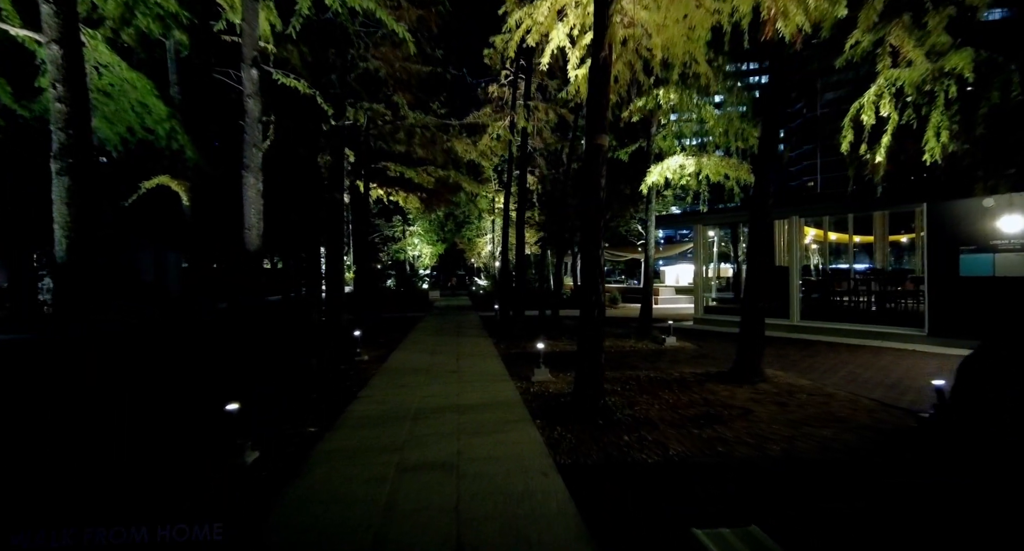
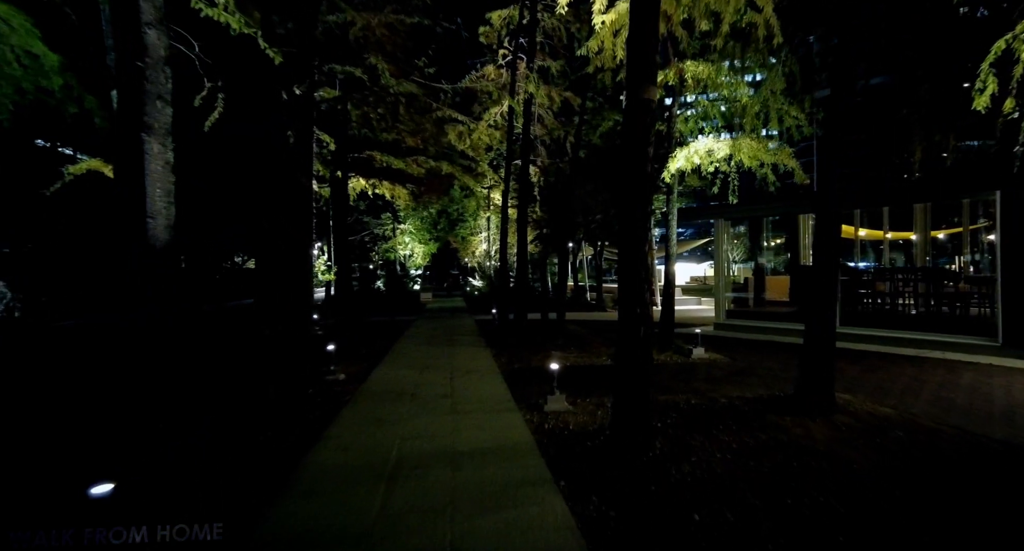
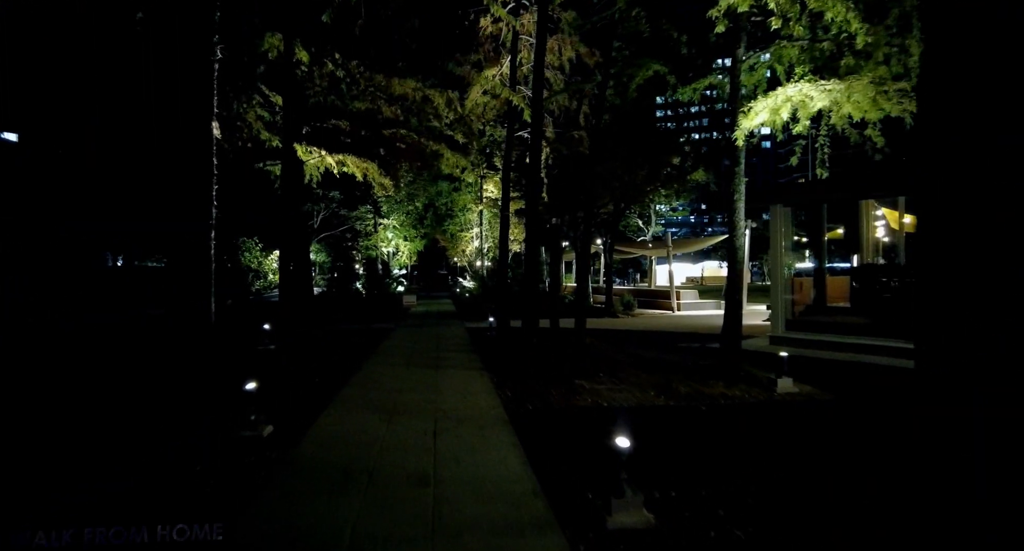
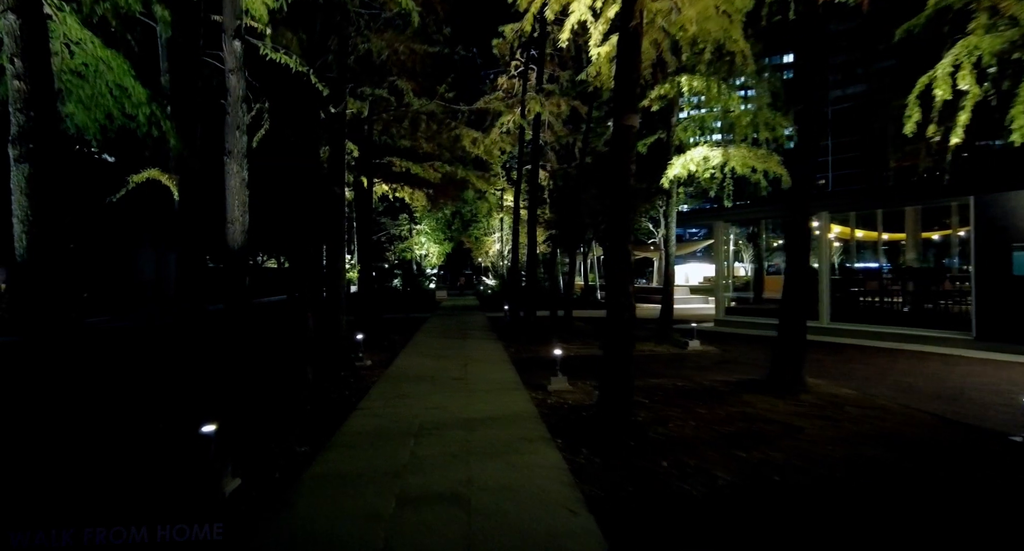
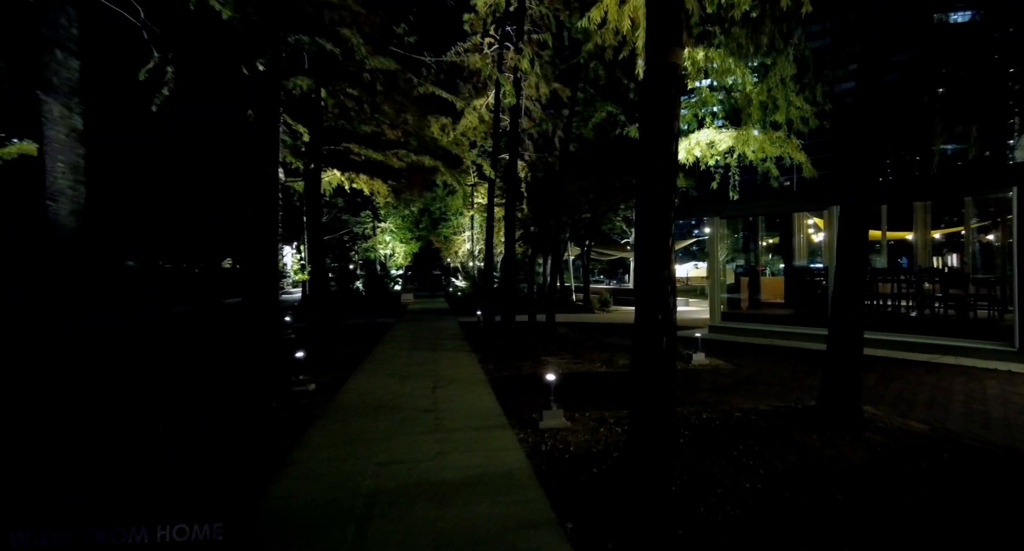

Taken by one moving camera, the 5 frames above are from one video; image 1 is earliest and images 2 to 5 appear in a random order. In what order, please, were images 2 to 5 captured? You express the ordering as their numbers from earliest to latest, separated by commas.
4, 2, 5, 3
